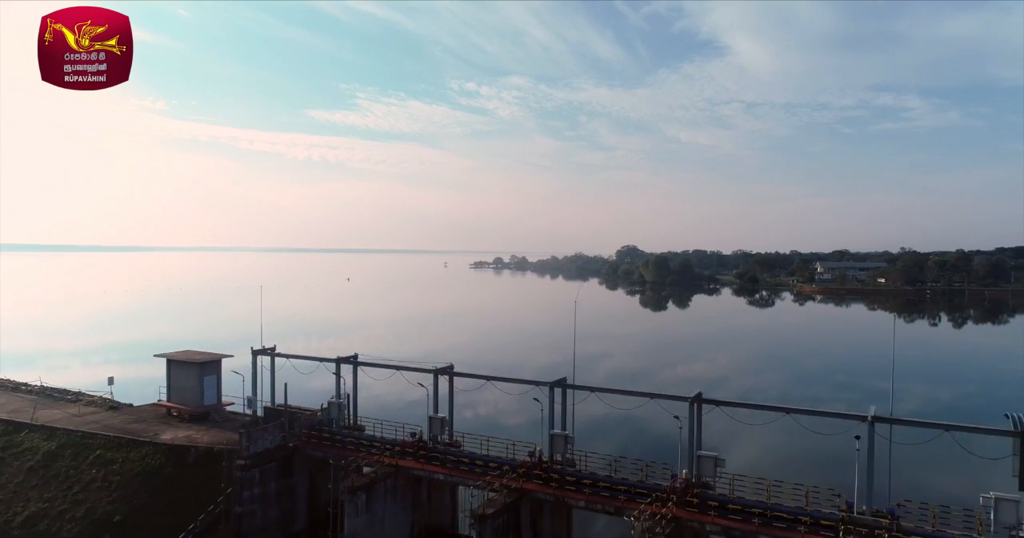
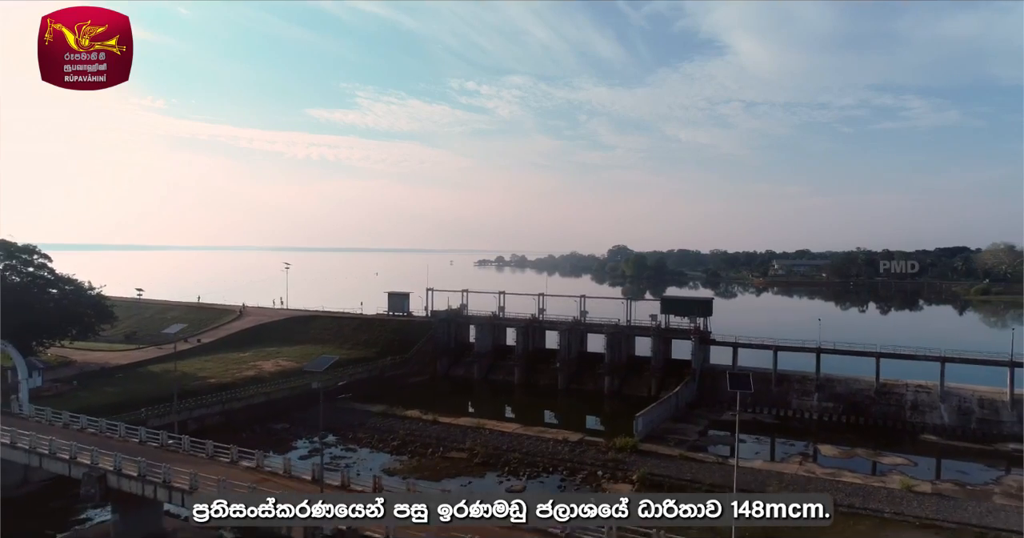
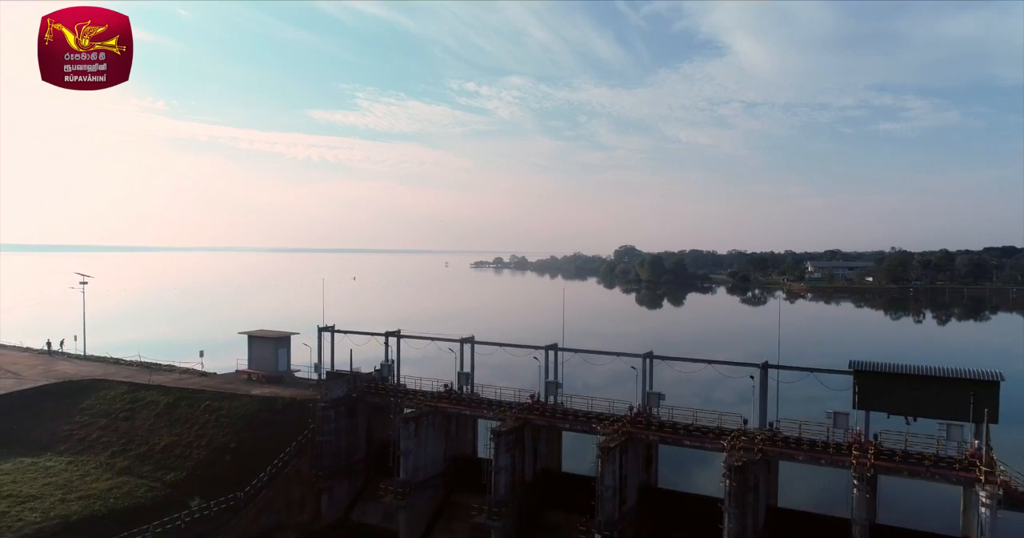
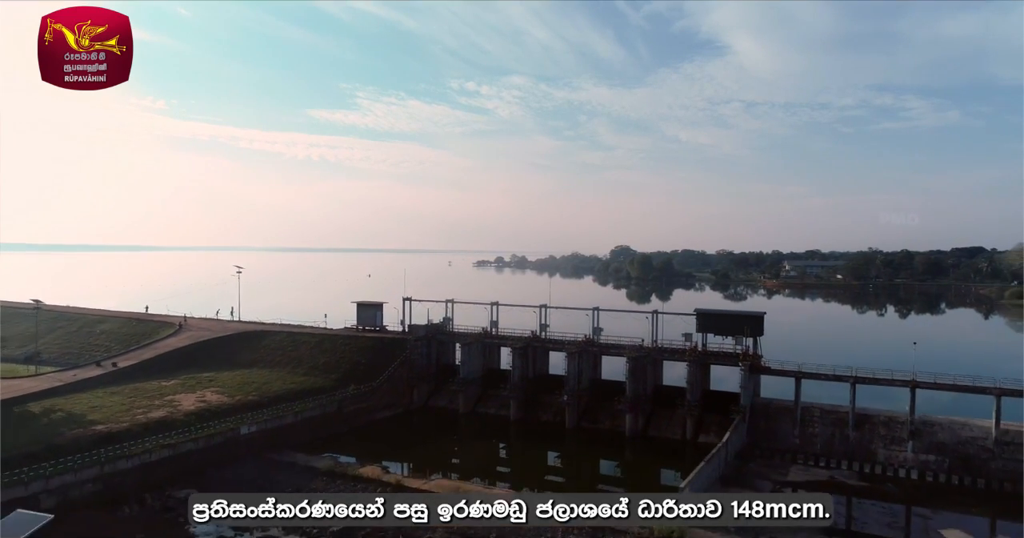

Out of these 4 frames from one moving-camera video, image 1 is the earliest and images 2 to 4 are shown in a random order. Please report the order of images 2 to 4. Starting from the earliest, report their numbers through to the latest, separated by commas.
3, 4, 2
